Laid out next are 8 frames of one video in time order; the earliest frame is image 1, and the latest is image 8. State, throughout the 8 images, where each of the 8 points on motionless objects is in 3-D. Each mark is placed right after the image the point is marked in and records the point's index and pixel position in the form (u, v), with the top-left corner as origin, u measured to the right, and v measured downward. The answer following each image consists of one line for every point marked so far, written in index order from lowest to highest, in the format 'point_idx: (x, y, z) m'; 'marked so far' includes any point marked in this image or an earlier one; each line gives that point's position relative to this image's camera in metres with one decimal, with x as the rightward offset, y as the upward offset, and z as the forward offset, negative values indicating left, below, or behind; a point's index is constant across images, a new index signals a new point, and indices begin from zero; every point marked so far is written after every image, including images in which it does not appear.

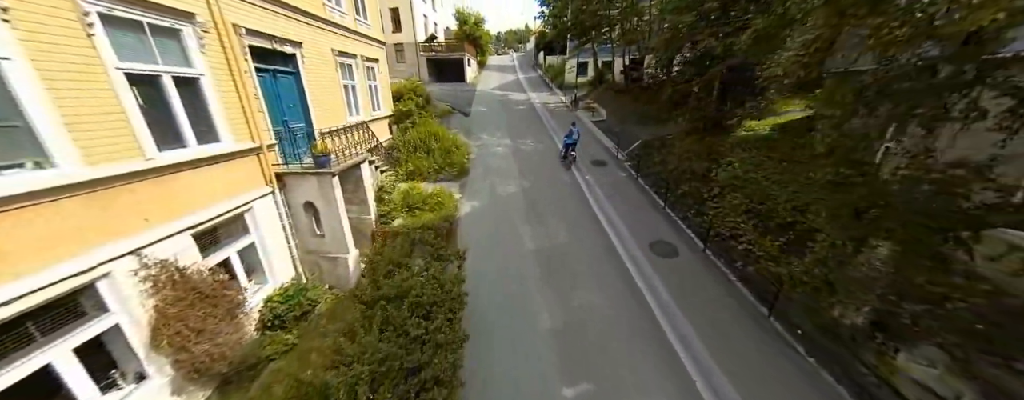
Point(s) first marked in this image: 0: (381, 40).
0: (-4.9, +5.8, +11.0) m
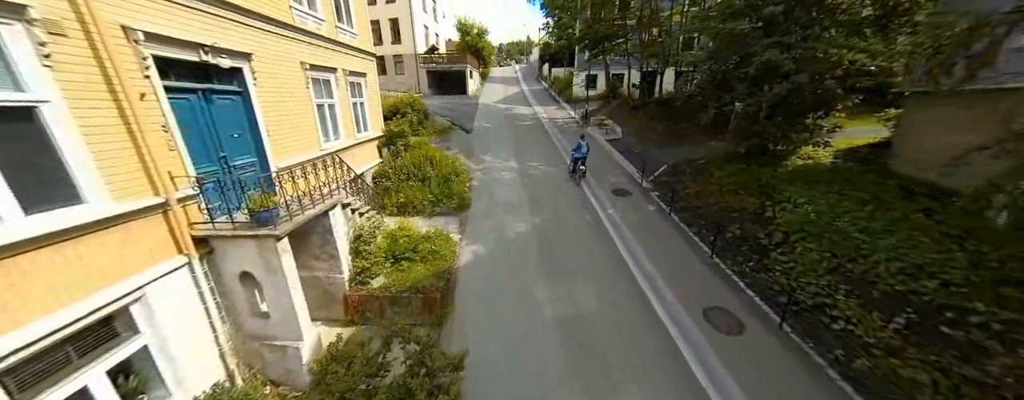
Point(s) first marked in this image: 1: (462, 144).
0: (-4.6, +4.7, +9.5) m
1: (-2.5, +2.7, +14.8) m
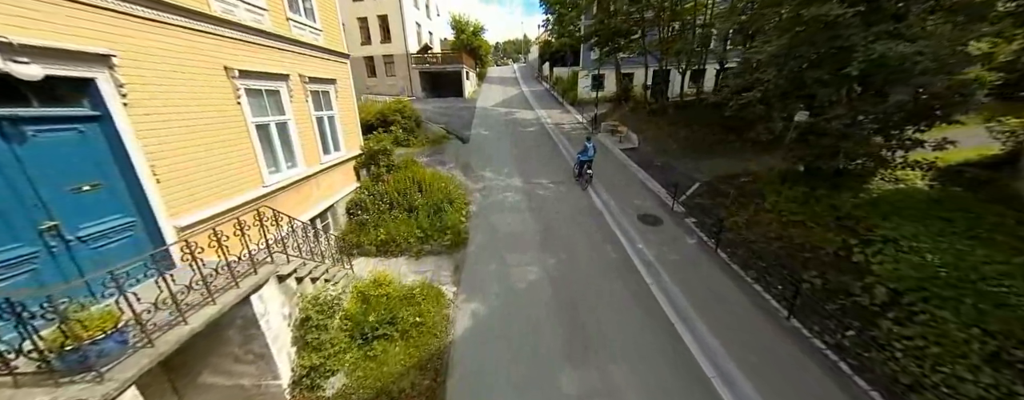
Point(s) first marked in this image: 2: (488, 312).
0: (-4.5, +3.8, +7.7) m
1: (-2.4, +1.8, +13.0) m
2: (-0.5, -2.2, +5.7) m
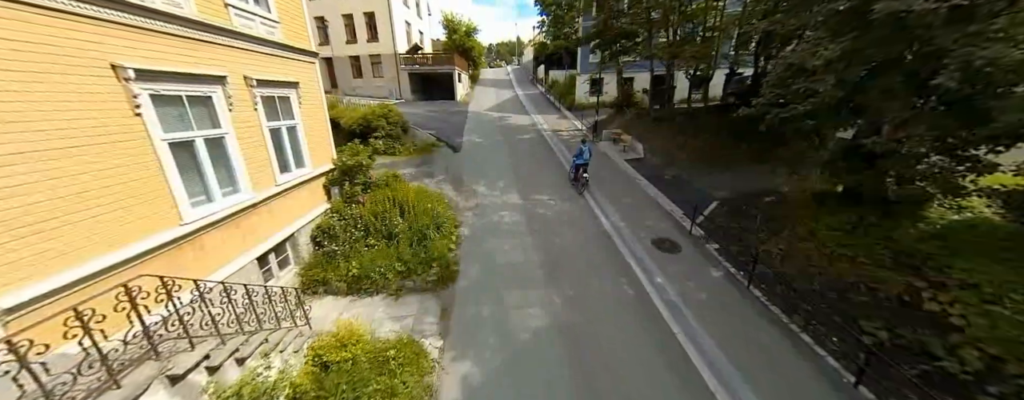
0: (-4.5, +3.3, +6.5) m
1: (-2.5, +1.3, +11.8) m
2: (-0.5, -2.7, +4.5) m
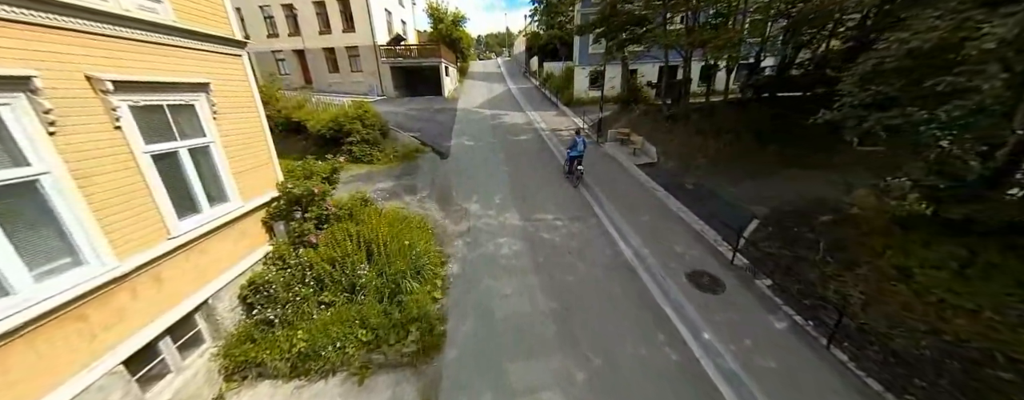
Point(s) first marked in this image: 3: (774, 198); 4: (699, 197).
0: (-4.5, +2.6, +4.7) m
1: (-2.6, +0.7, +10.1) m
2: (-0.3, -3.4, +2.9) m
3: (+7.0, +0.1, +8.1) m
4: (+5.6, +0.1, +9.0) m
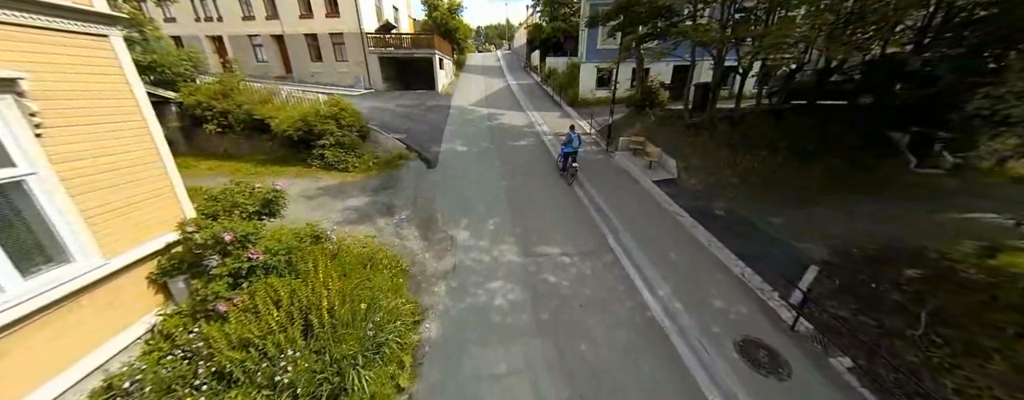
0: (-4.5, +2.0, +3.0) m
1: (-2.7, +0.2, +8.5) m
2: (-0.4, -4.1, +1.4) m
3: (+7.0, -0.7, +6.6) m
4: (+5.6, -0.6, +7.5) m
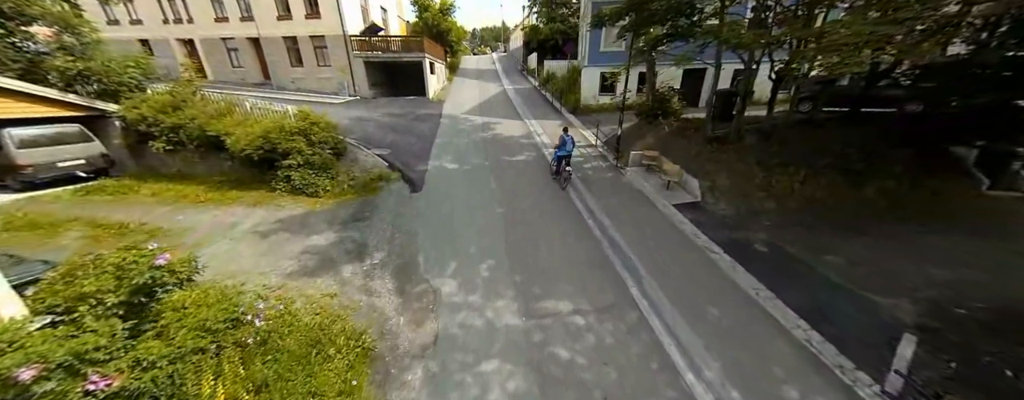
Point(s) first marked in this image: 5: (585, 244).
0: (-4.5, +1.2, +1.5) m
1: (-2.7, -0.7, +7.0) m
2: (-0.3, -4.8, -0.1) m
3: (+7.0, -1.4, +5.2) m
4: (+5.5, -1.4, +6.1) m
5: (+1.7, -1.0, +7.1) m
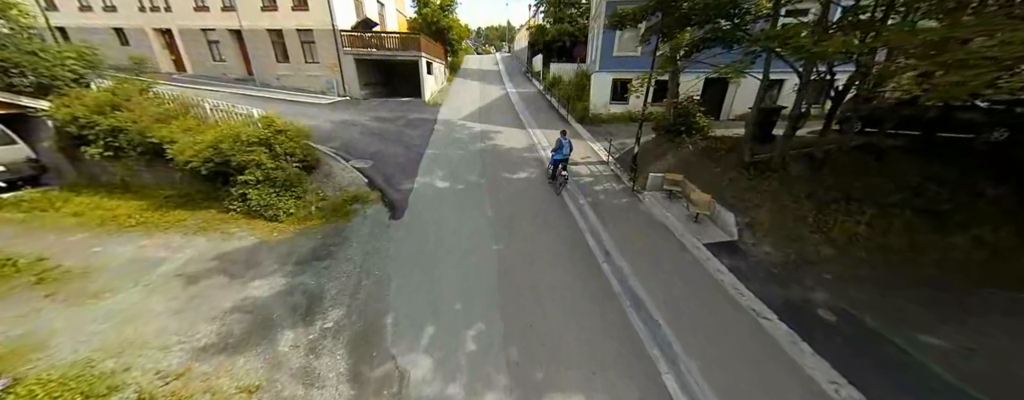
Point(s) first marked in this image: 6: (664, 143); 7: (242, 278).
0: (-4.5, +0.6, +0.1) m
1: (-2.8, -1.3, +5.6) m
2: (-0.5, -5.6, -1.5) m
3: (+6.9, -2.4, +3.7) m
4: (+5.5, -2.3, +4.6) m
5: (+1.6, -1.8, +5.6) m
6: (+5.3, +2.1, +10.6) m
7: (-4.8, -1.4, +5.3) m
